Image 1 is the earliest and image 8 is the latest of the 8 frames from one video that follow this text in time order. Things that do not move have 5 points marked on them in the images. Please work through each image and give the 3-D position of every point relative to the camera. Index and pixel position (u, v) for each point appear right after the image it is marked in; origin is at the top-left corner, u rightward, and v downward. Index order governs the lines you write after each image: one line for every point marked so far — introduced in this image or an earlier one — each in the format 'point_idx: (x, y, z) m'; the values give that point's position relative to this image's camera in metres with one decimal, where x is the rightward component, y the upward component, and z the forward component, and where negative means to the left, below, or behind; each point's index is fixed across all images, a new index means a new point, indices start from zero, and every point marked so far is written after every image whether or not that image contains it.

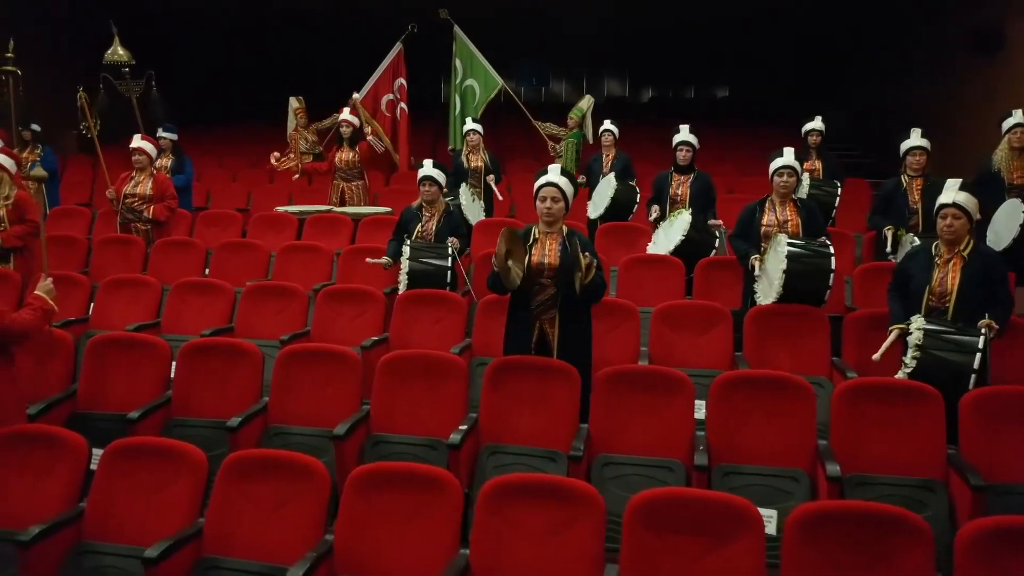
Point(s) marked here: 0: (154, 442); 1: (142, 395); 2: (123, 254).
0: (-1.4, -0.6, +3.2) m
1: (-1.9, -0.5, +4.2) m
2: (-3.0, +0.3, +6.3) m
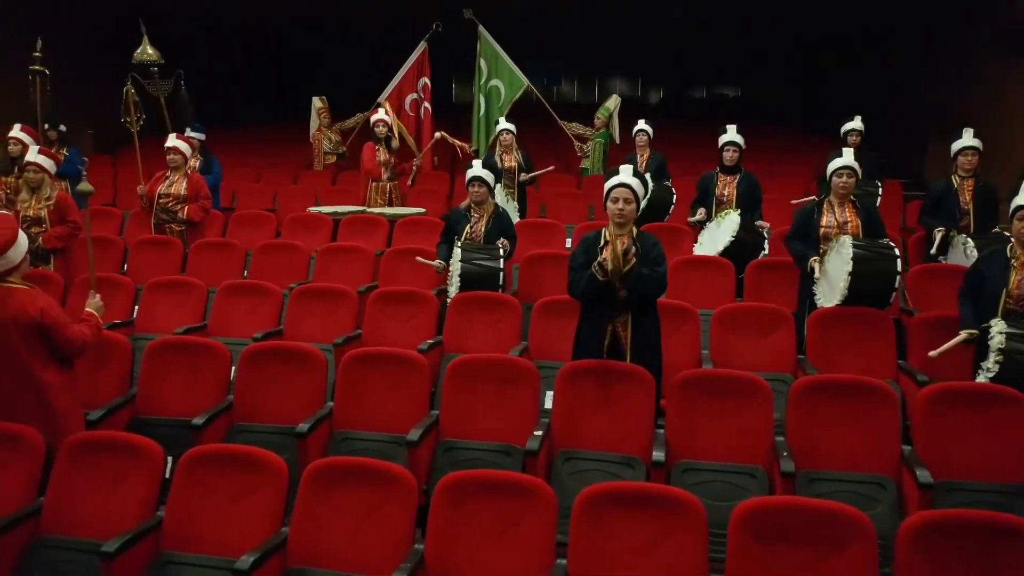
0: (-1.1, -0.6, +3.2) m
1: (-1.5, -0.6, +4.1) m
2: (-2.7, +0.2, +6.2) m
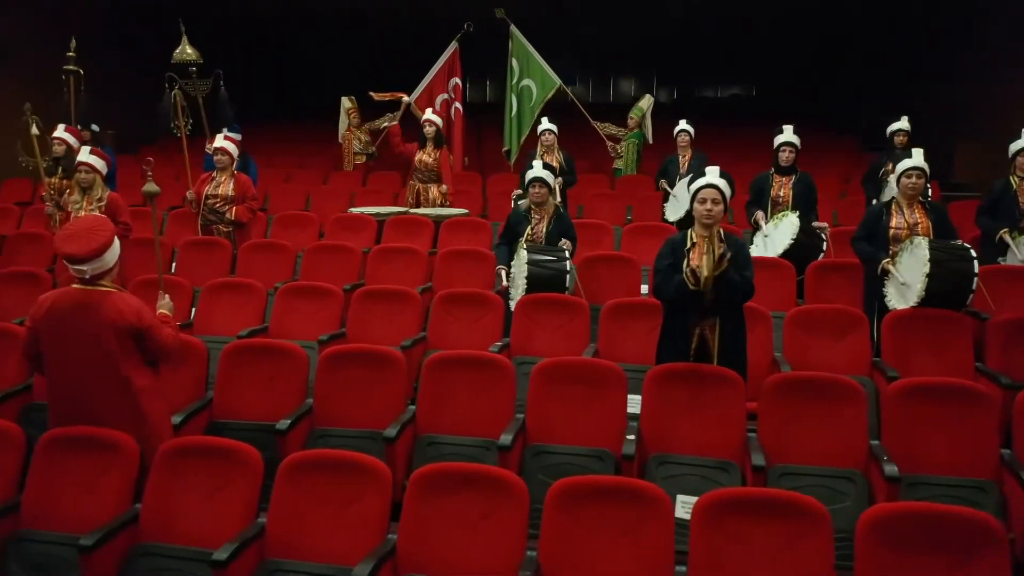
0: (-0.7, -0.6, +3.1) m
1: (-1.1, -0.6, +4.0) m
2: (-2.3, +0.2, +6.1) m
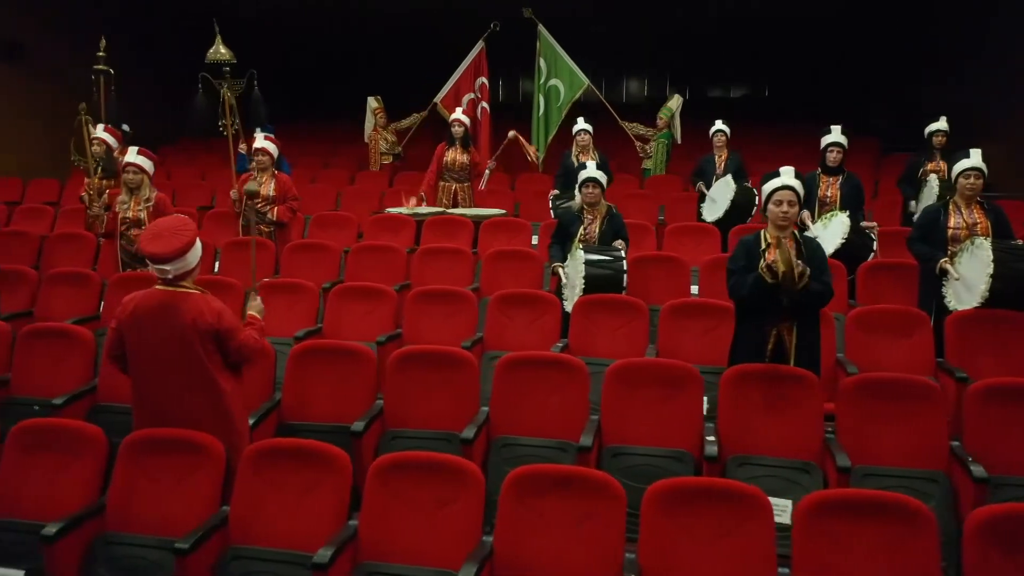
0: (-0.3, -0.7, +3.1) m
1: (-0.8, -0.6, +4.0) m
2: (-1.9, +0.2, +6.1) m
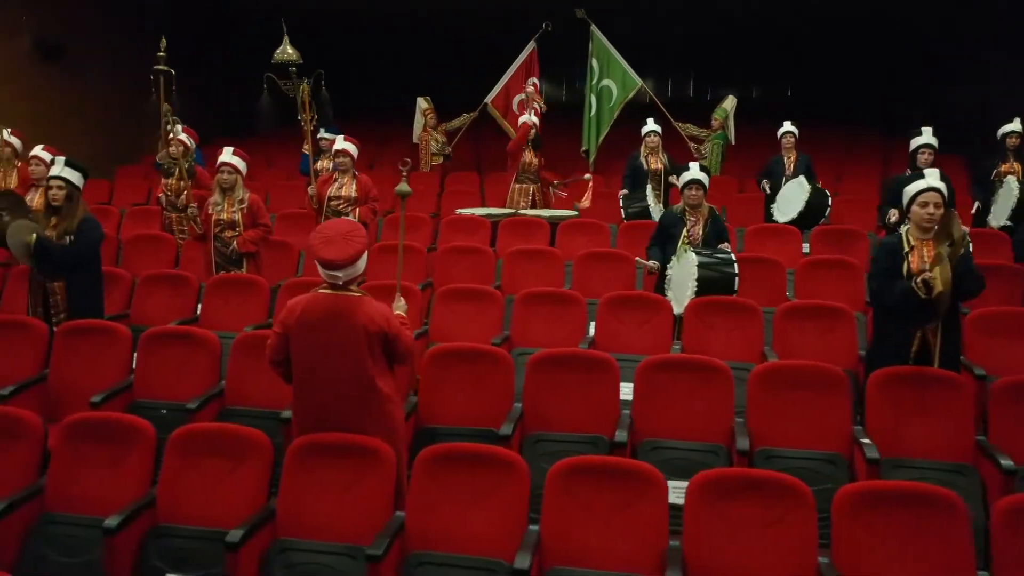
0: (+0.4, -0.7, +3.1) m
1: (-0.1, -0.6, +4.0) m
2: (-1.3, +0.2, +6.1) m
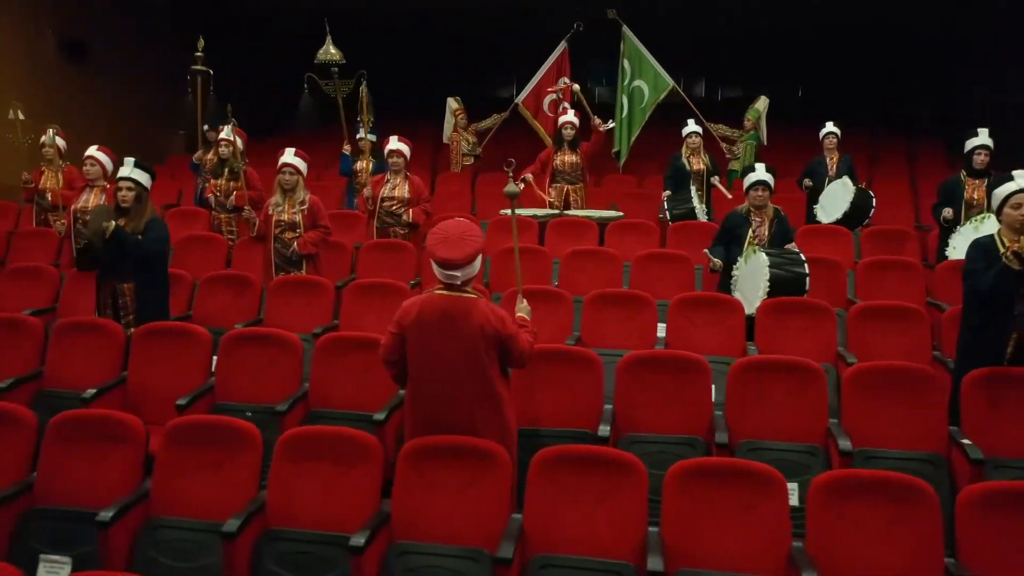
0: (+0.8, -0.7, +3.1) m
1: (+0.4, -0.6, +4.0) m
2: (-0.9, +0.2, +6.1) m
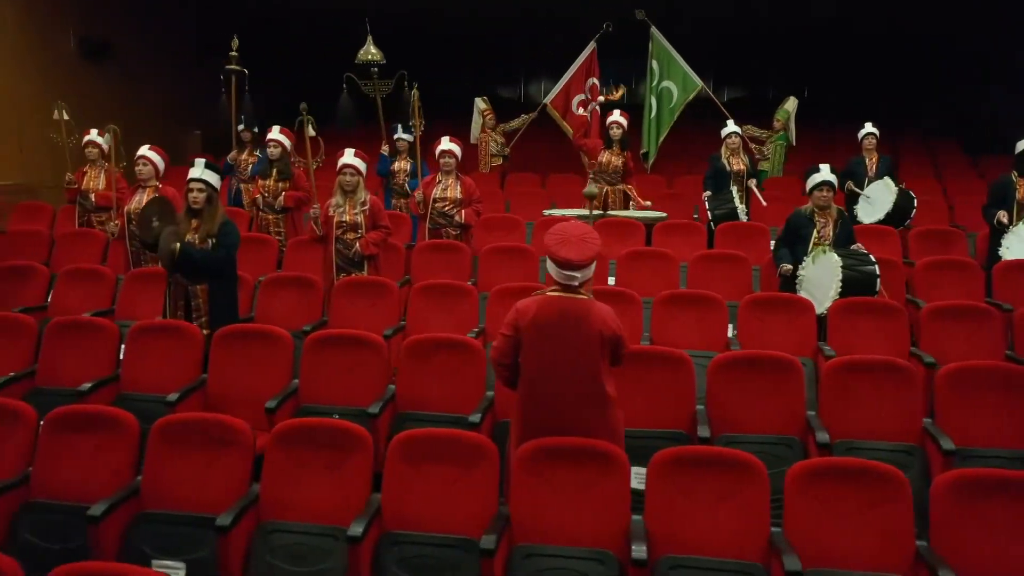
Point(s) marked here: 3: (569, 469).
0: (+1.3, -0.7, +3.1) m
1: (+0.8, -0.6, +4.0) m
2: (-0.4, +0.2, +6.1) m
3: (+0.2, -0.7, +3.2) m
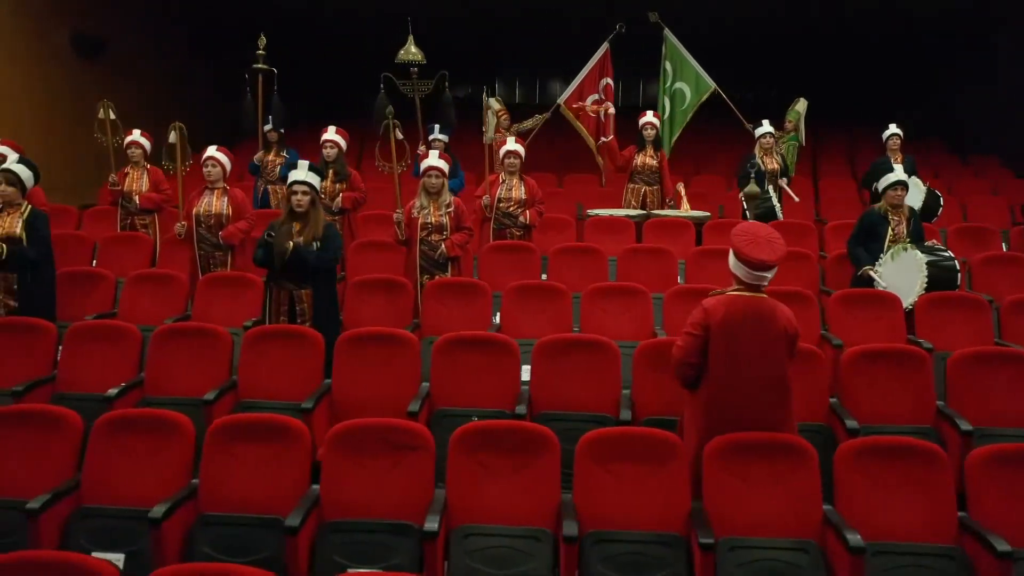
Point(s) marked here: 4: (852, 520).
0: (+2.1, -0.7, +3.3) m
1: (+1.5, -0.6, +4.1) m
2: (+0.1, +0.2, +6.1) m
3: (+1.0, -0.7, +3.3) m
4: (+1.4, -0.9, +3.3) m
